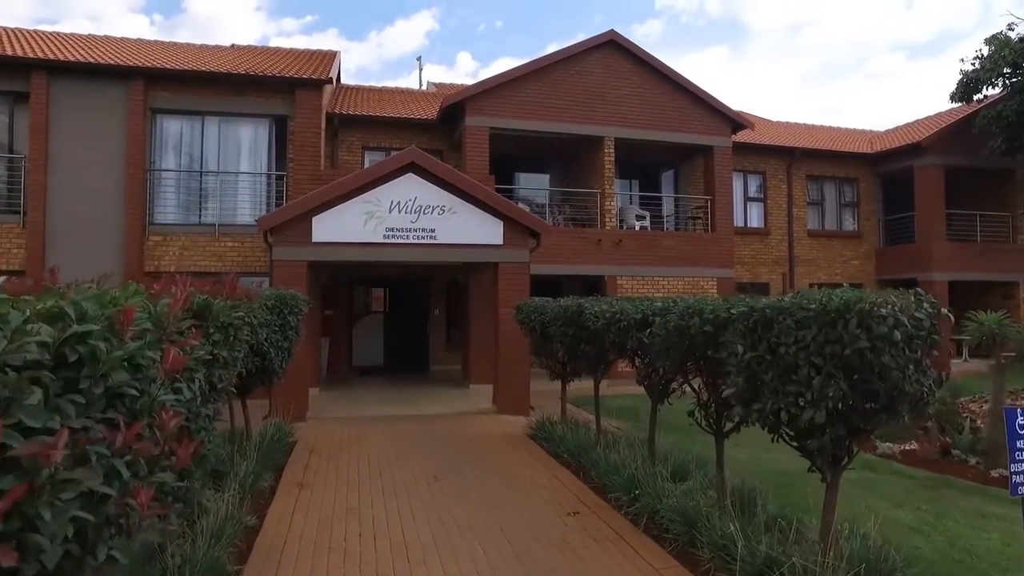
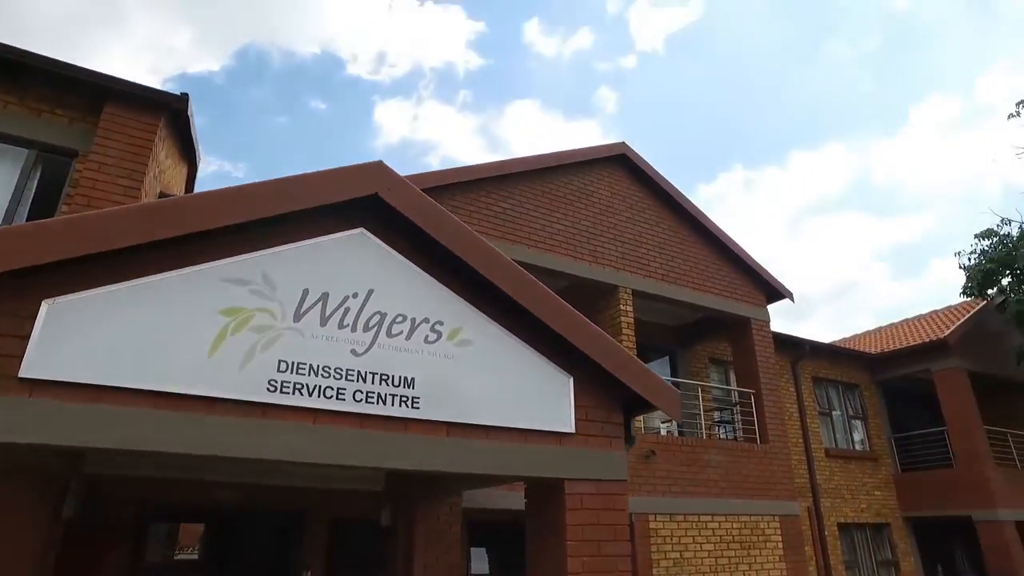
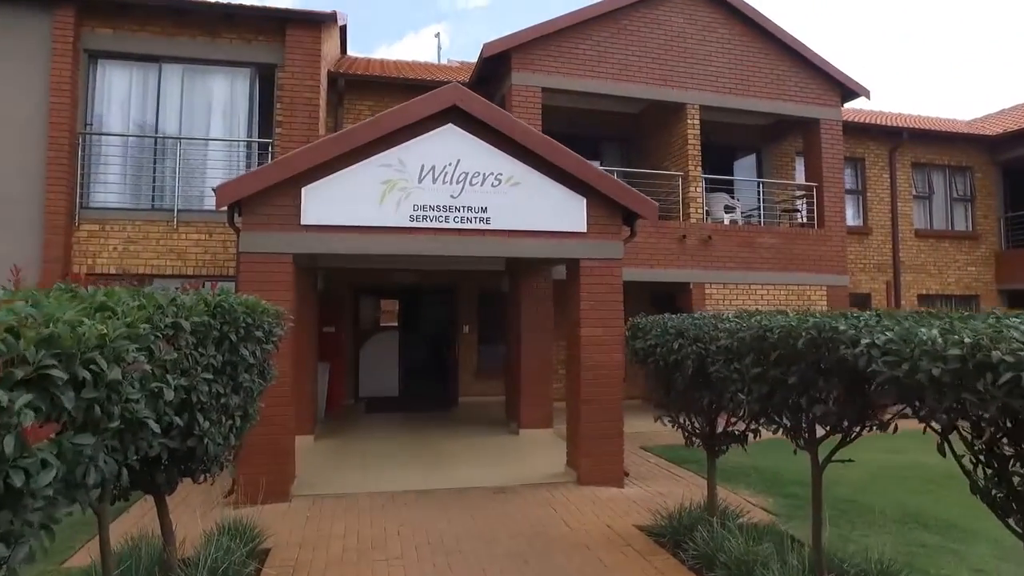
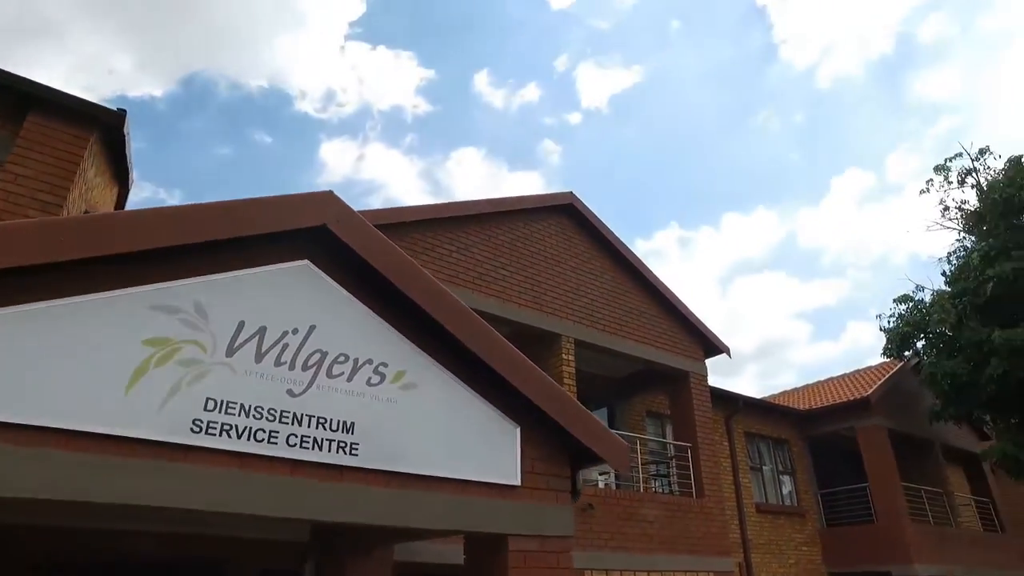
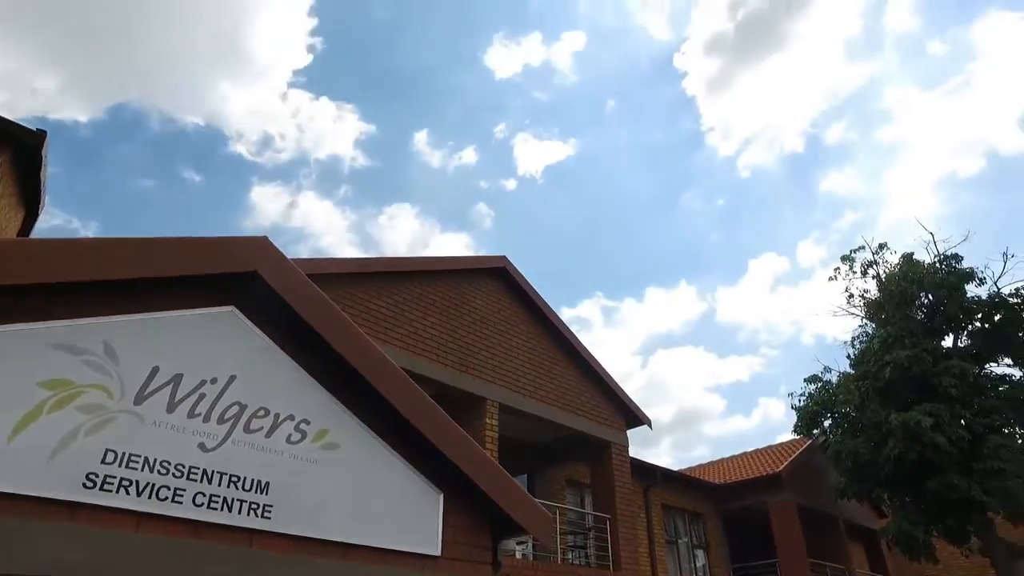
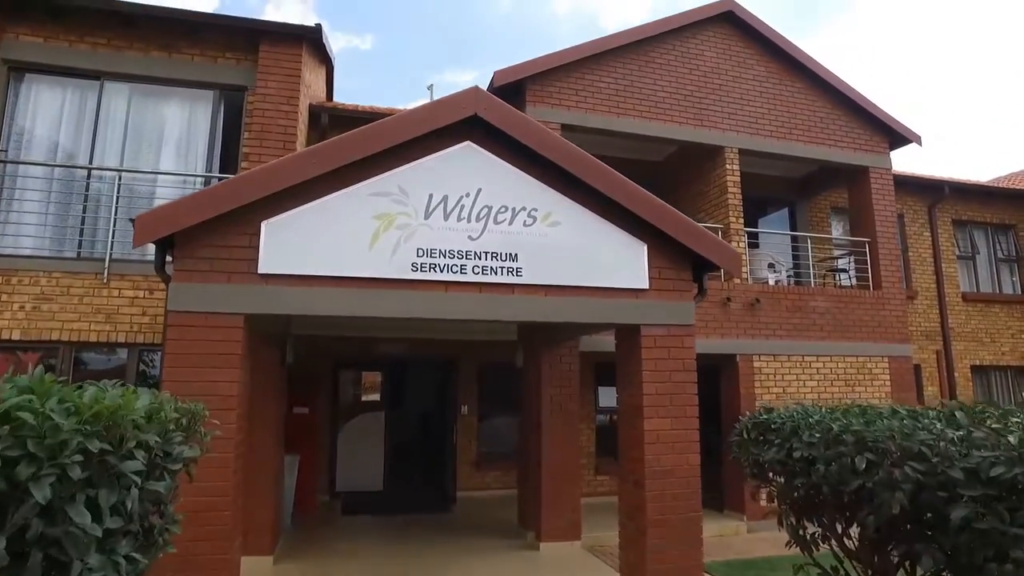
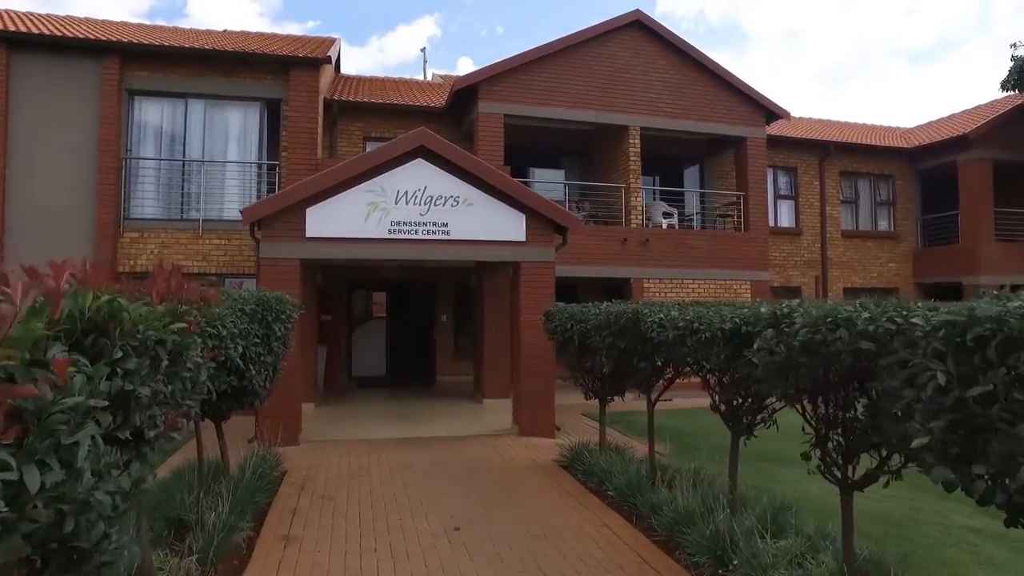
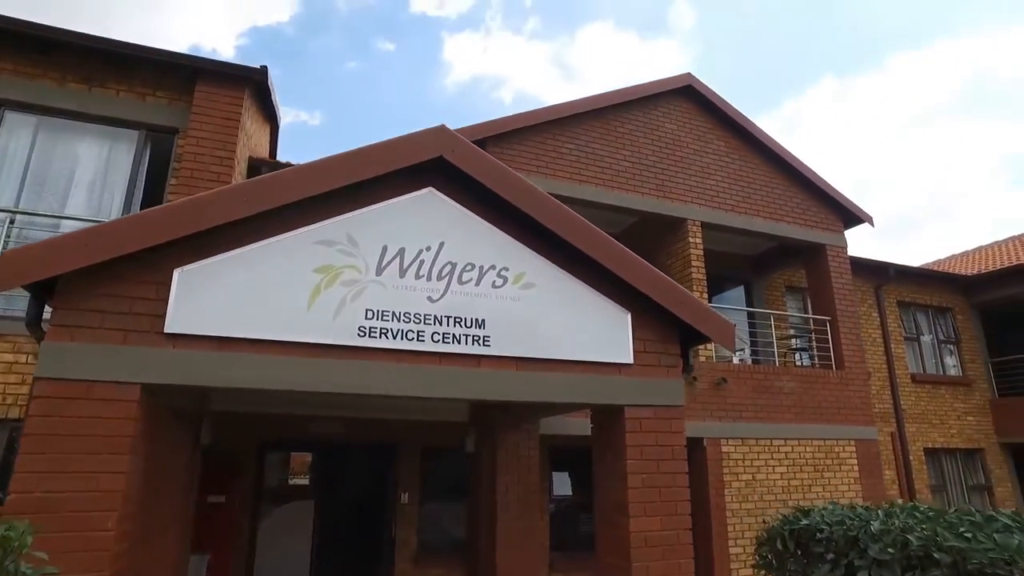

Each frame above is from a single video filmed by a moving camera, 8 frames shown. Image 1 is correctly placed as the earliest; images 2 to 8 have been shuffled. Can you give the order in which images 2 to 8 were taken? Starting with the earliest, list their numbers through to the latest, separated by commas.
7, 3, 6, 8, 2, 4, 5
